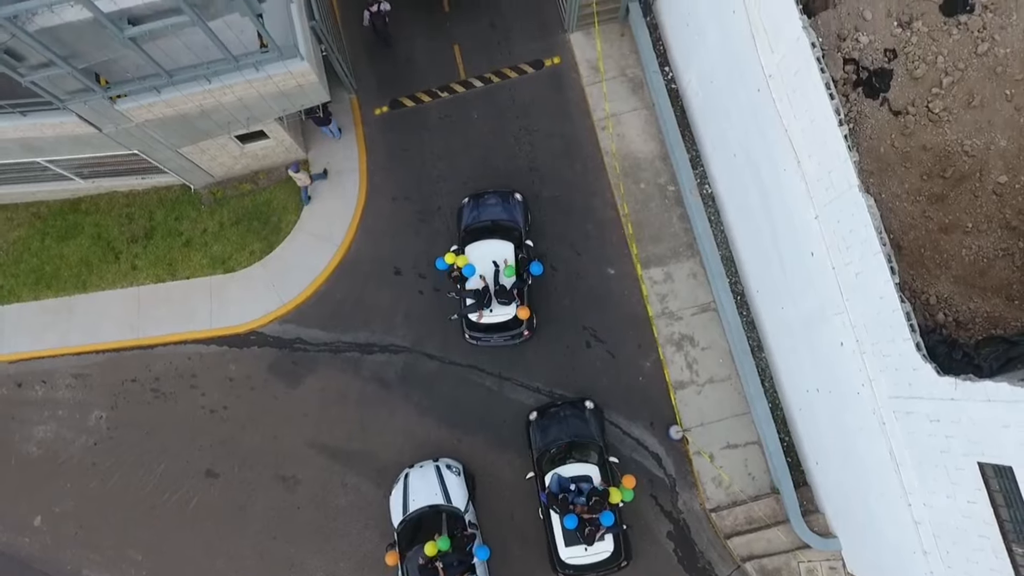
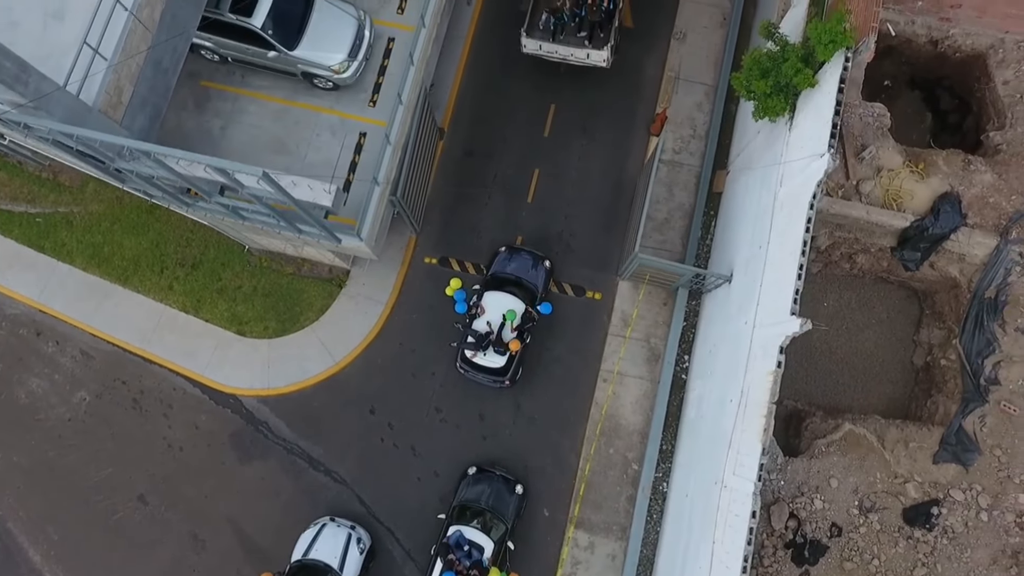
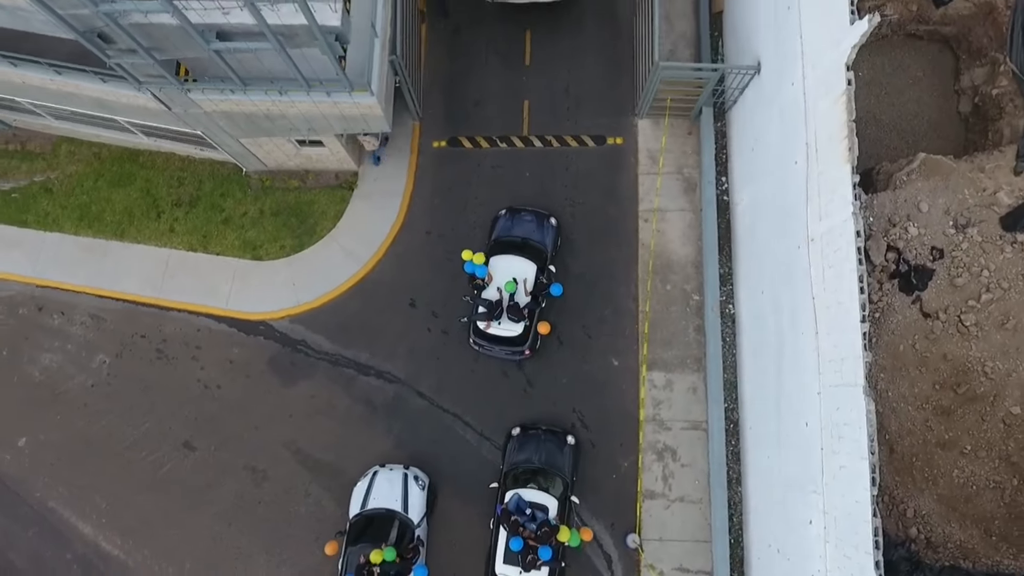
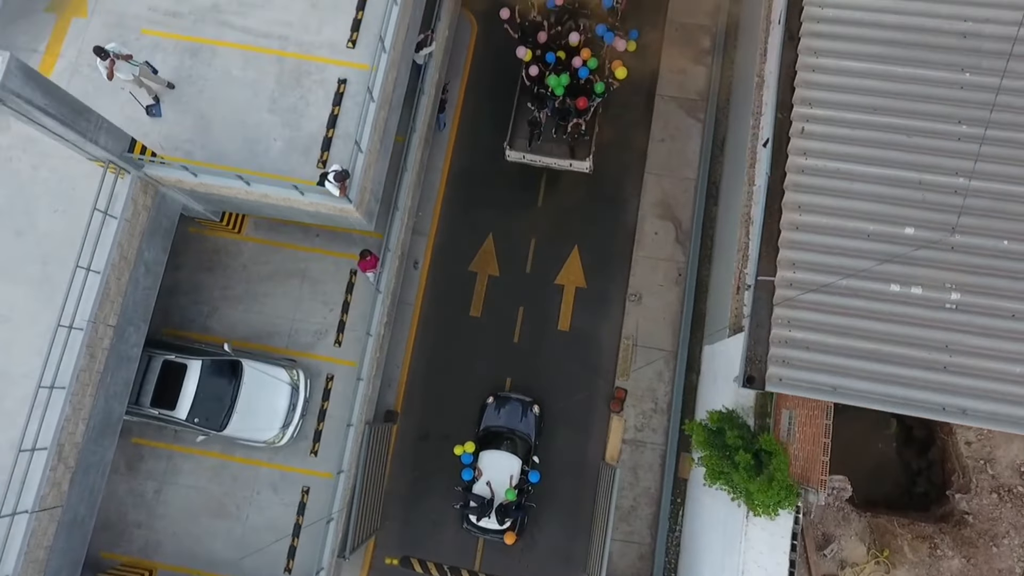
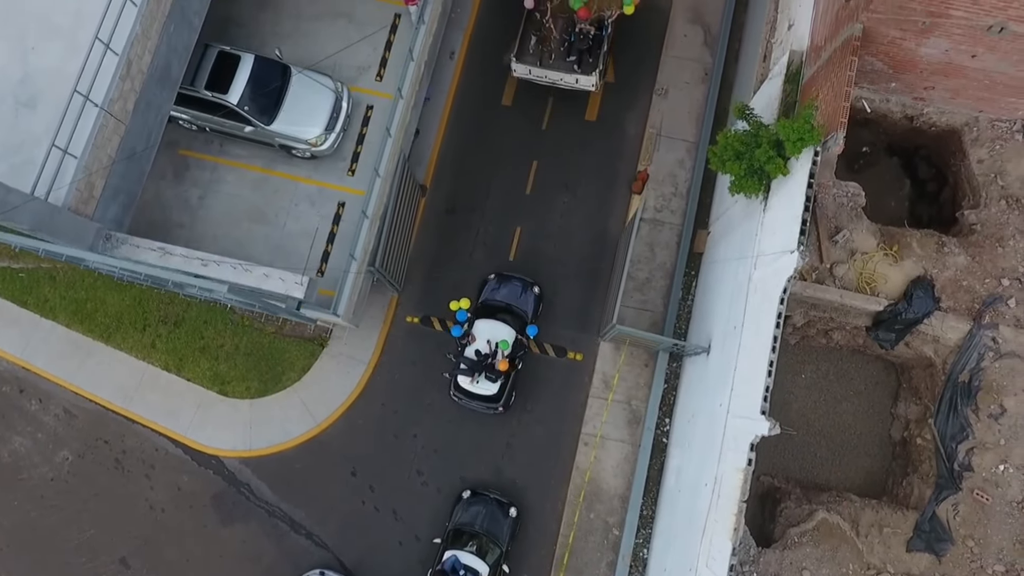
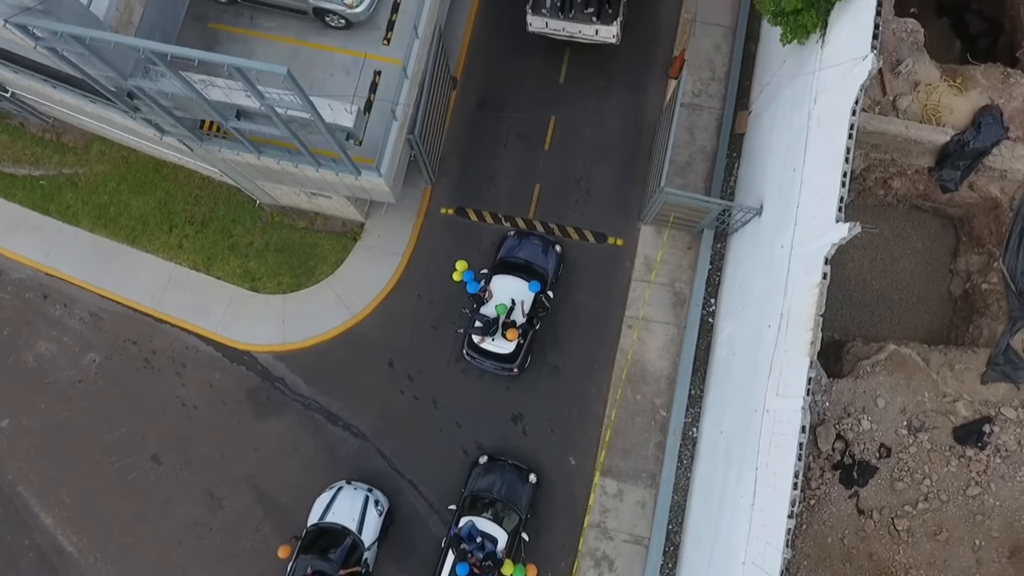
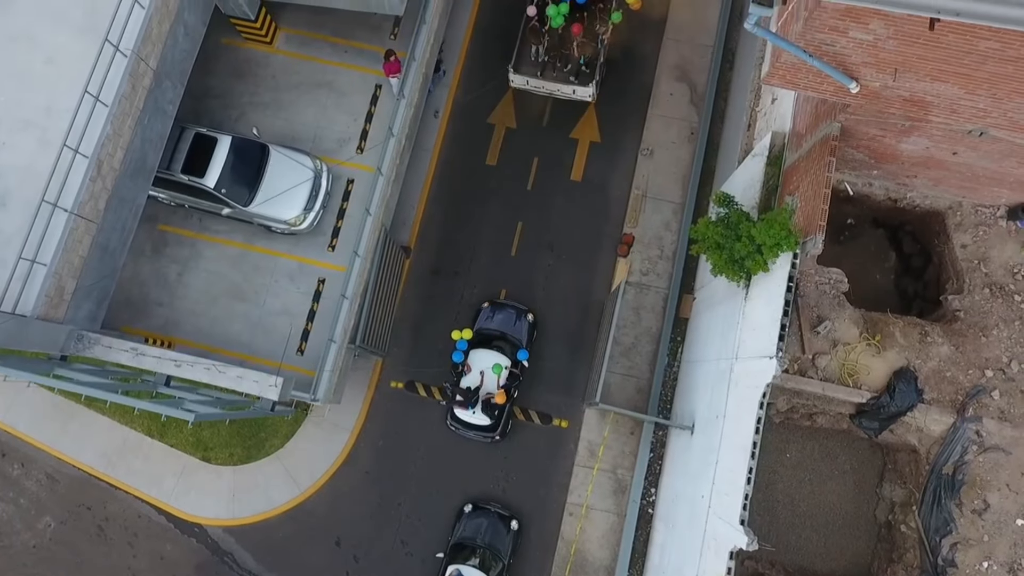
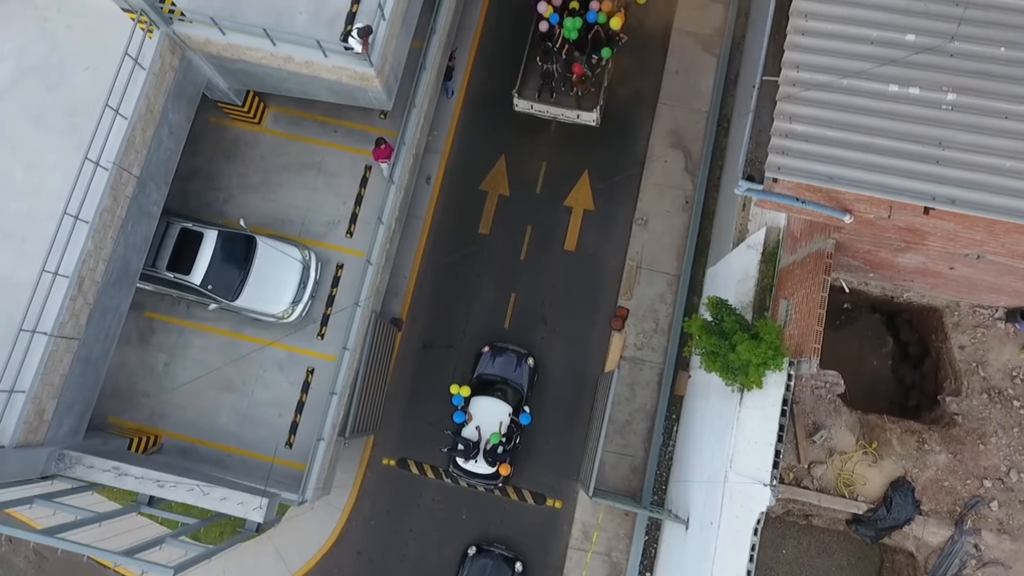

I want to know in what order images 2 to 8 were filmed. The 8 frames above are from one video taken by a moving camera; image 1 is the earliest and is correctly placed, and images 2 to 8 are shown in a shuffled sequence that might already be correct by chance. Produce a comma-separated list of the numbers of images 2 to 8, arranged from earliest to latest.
3, 6, 2, 5, 7, 8, 4
